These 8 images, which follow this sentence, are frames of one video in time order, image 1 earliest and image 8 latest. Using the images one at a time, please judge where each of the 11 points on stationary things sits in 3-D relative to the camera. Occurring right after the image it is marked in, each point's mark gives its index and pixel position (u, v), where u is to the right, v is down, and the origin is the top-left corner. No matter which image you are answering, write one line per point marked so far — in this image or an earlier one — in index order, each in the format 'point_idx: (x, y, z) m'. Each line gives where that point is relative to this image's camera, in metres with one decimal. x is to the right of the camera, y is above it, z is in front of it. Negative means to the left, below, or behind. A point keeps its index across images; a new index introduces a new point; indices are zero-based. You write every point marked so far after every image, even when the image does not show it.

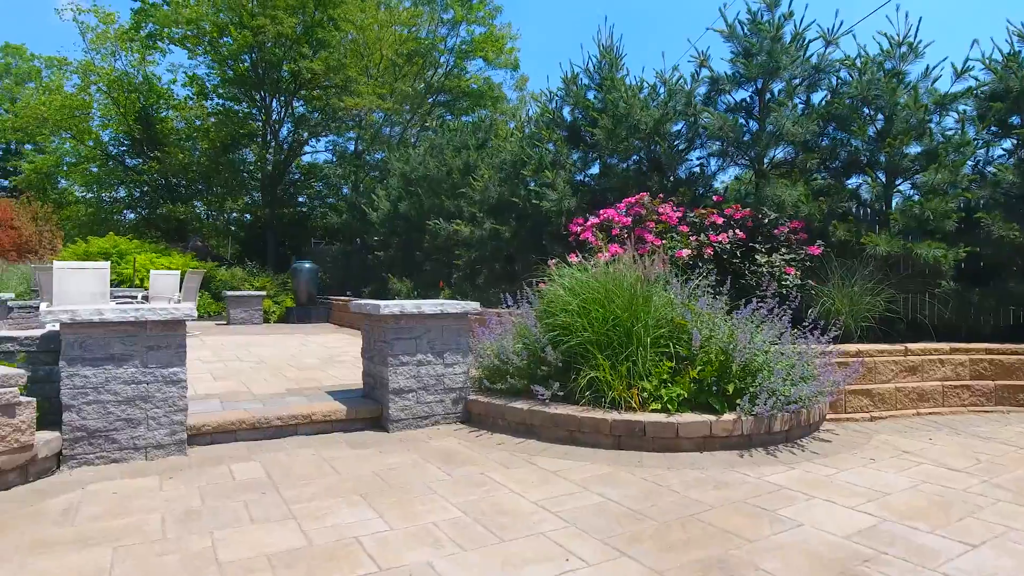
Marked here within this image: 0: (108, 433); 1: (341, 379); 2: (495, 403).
0: (-2.5, -0.9, +4.0) m
1: (-1.7, -0.9, +6.3) m
2: (-0.1, -0.9, +4.9) m
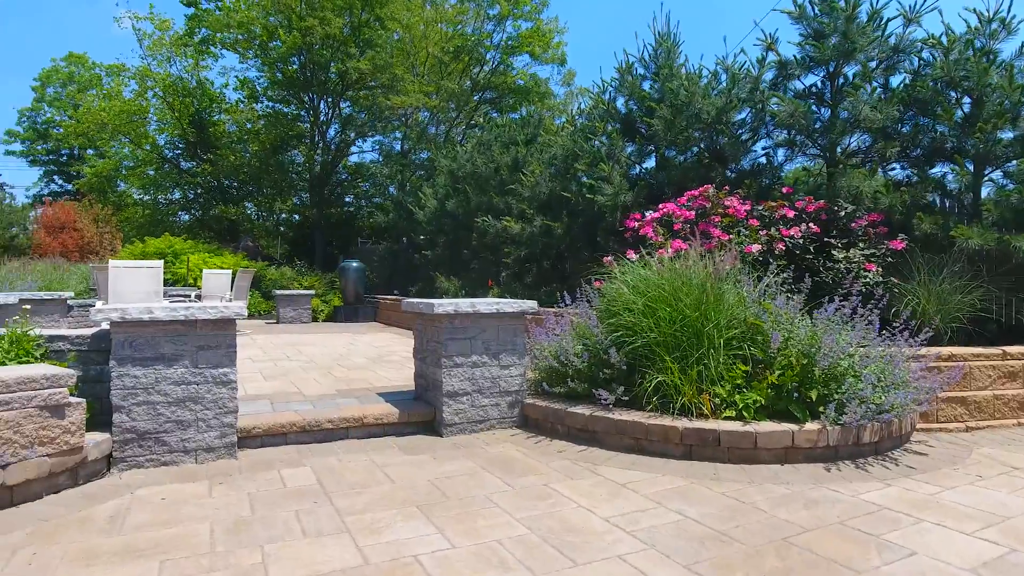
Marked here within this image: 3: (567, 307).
0: (-2.1, -0.9, +3.9) m
1: (-1.1, -0.9, +6.1) m
2: (+0.3, -0.9, +4.7) m
3: (+0.4, -0.2, +5.3) m
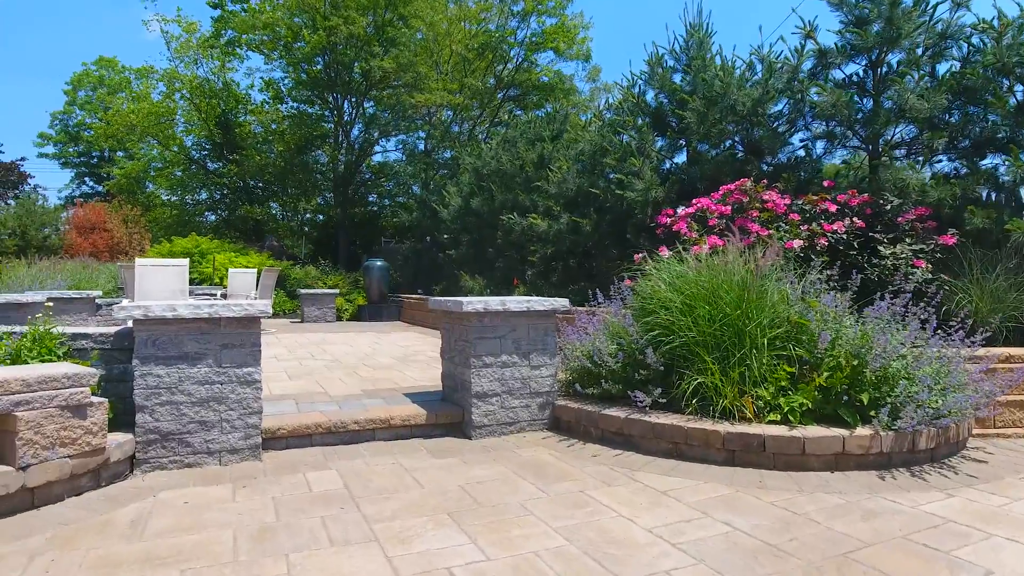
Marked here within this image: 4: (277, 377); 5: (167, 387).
0: (-1.9, -0.9, +3.8) m
1: (-0.9, -0.8, +6.0) m
2: (+0.5, -0.8, +4.5) m
3: (+0.7, -0.1, +5.1) m
4: (-2.2, -0.8, +6.2) m
5: (-2.0, -0.6, +3.8) m
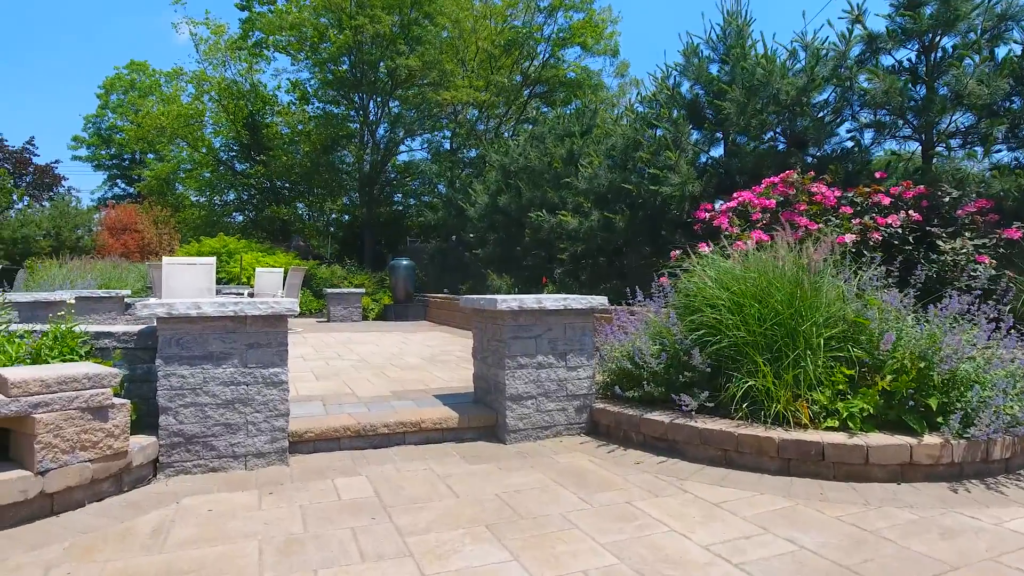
0: (-1.7, -0.8, +3.7) m
1: (-0.6, -0.8, +5.8) m
2: (+0.8, -0.8, +4.2) m
3: (+0.9, -0.1, +4.9) m
4: (-1.9, -0.8, +6.0) m
5: (-1.8, -0.6, +3.6) m
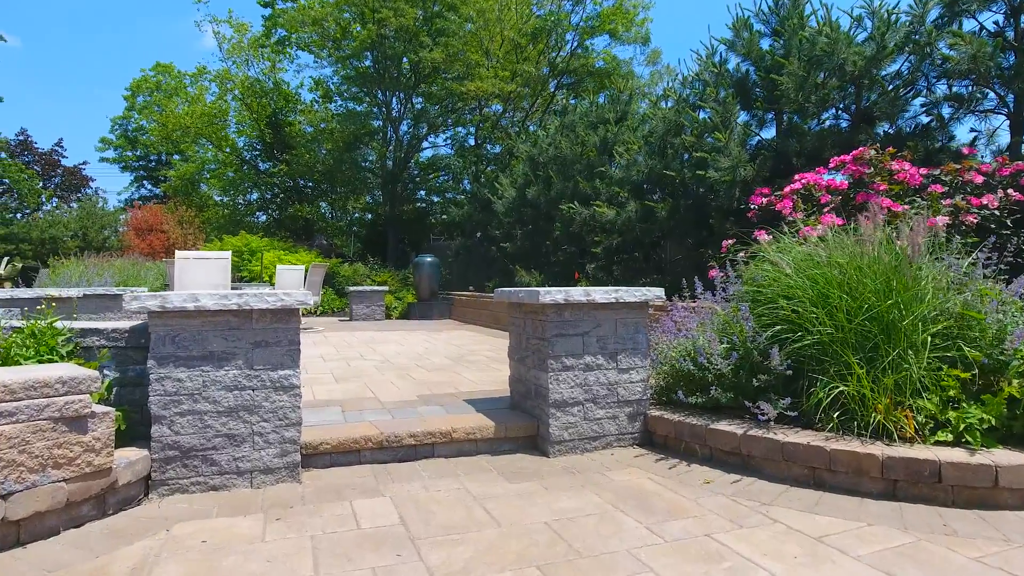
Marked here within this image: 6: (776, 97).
0: (-1.5, -0.8, +3.2) m
1: (-0.3, -0.8, +5.3) m
2: (+1.0, -0.8, +3.7) m
3: (+1.2, -0.1, +4.3) m
4: (-1.6, -0.8, +5.5) m
5: (-1.6, -0.5, +3.1) m
6: (+2.8, +2.0, +6.8) m
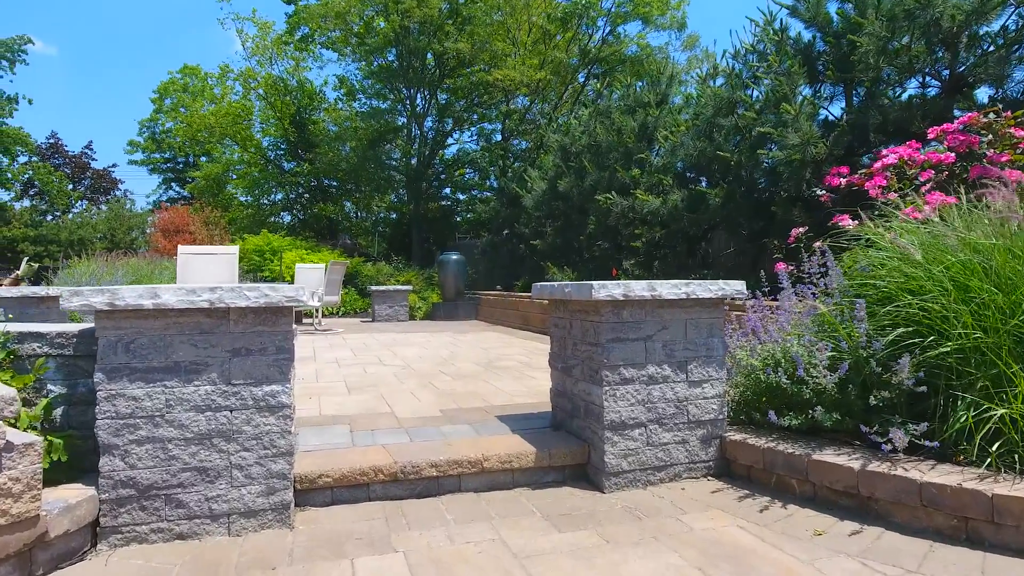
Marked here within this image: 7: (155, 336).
0: (-1.3, -0.8, +2.5) m
1: (0.0, -0.7, +4.5) m
2: (+1.2, -0.7, +2.9) m
3: (+1.4, 0.0, +3.5) m
4: (-1.3, -0.7, +4.8) m
5: (-1.4, -0.5, +2.4) m
6: (+3.1, +2.0, +6.0) m
7: (-1.4, -0.2, +2.5) m
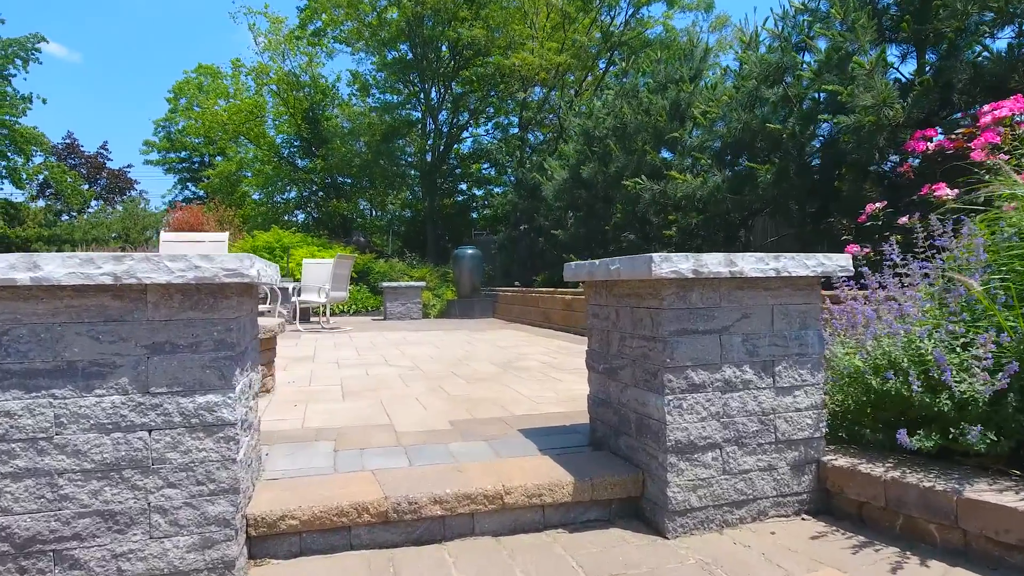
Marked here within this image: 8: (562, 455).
0: (-1.2, -0.7, +1.7) m
1: (+0.1, -0.6, +3.8) m
2: (+1.3, -0.6, +2.1) m
3: (+1.6, +0.1, +2.7) m
4: (-1.2, -0.7, +4.1) m
5: (-1.3, -0.4, +1.7) m
6: (+3.3, +2.1, +5.1) m
7: (-1.3, -0.1, +1.7) m
8: (+0.2, -0.7, +2.6) m
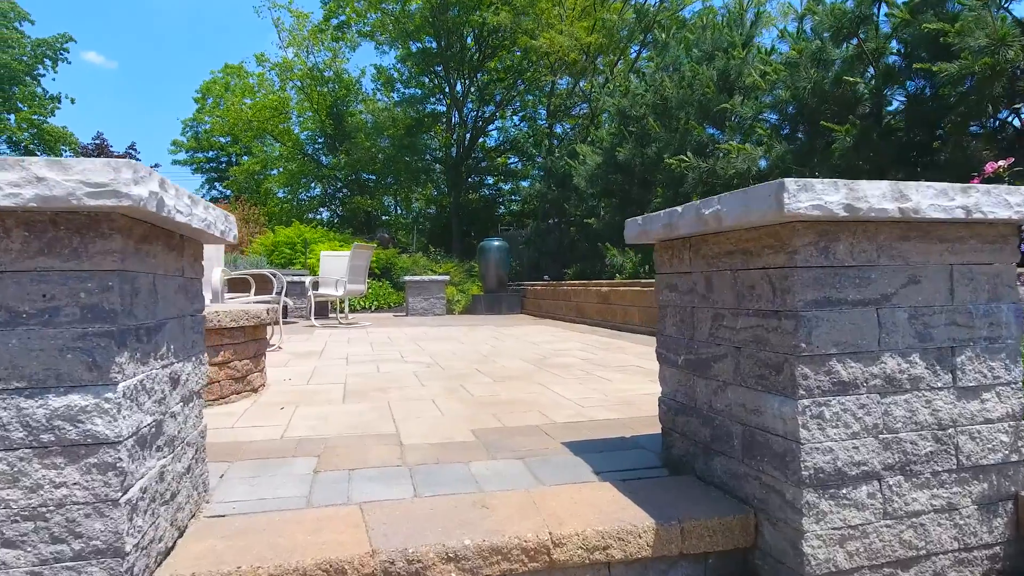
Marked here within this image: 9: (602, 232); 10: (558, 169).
0: (-1.1, -0.6, +1.0) m
1: (+0.3, -0.5, +3.0) m
2: (+1.4, -0.5, +1.3) m
3: (+1.7, +0.2, +1.9) m
4: (-1.0, -0.6, +3.4) m
5: (-1.2, -0.3, +1.0) m
6: (+3.5, +2.3, +4.3) m
7: (-1.2, 0.0, +1.0) m
8: (+0.3, -0.5, +1.8) m
9: (+1.4, +0.9, +10.0) m
10: (+0.9, +2.3, +12.7) m
